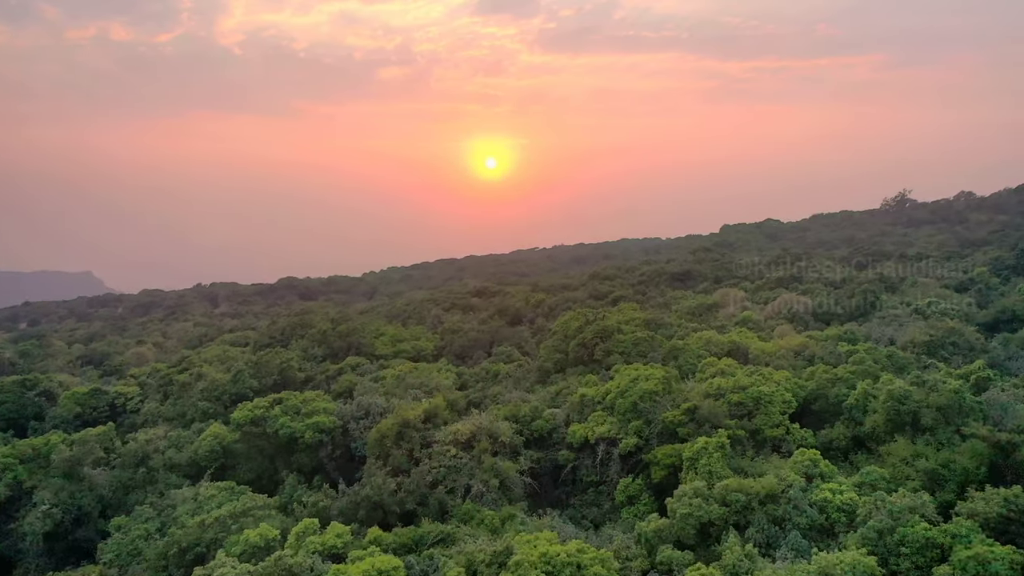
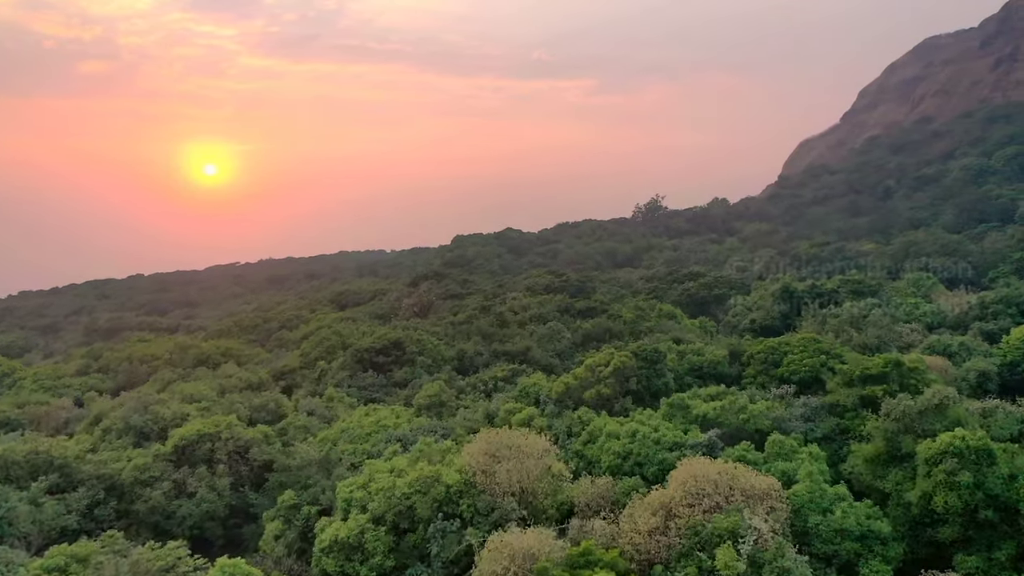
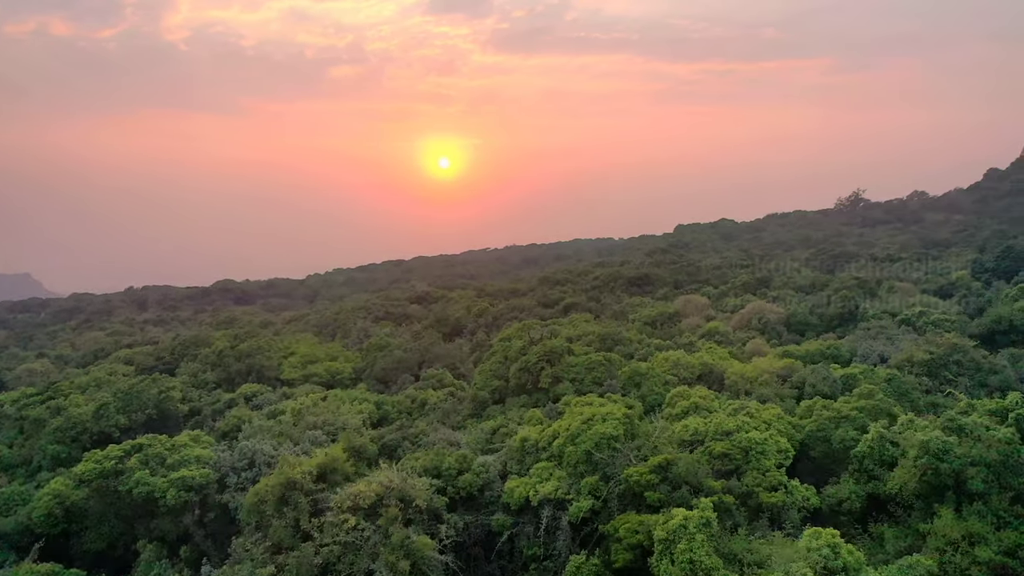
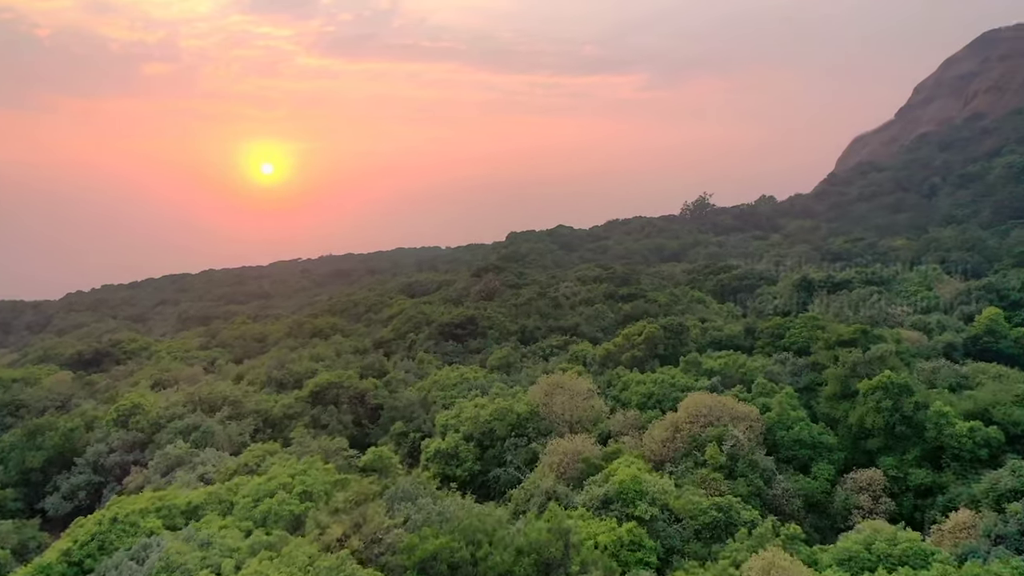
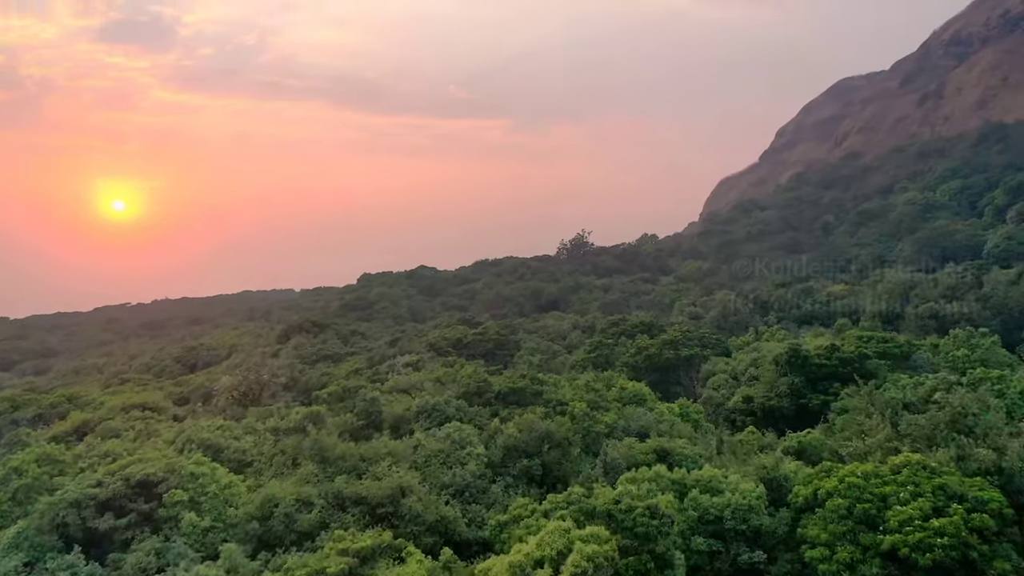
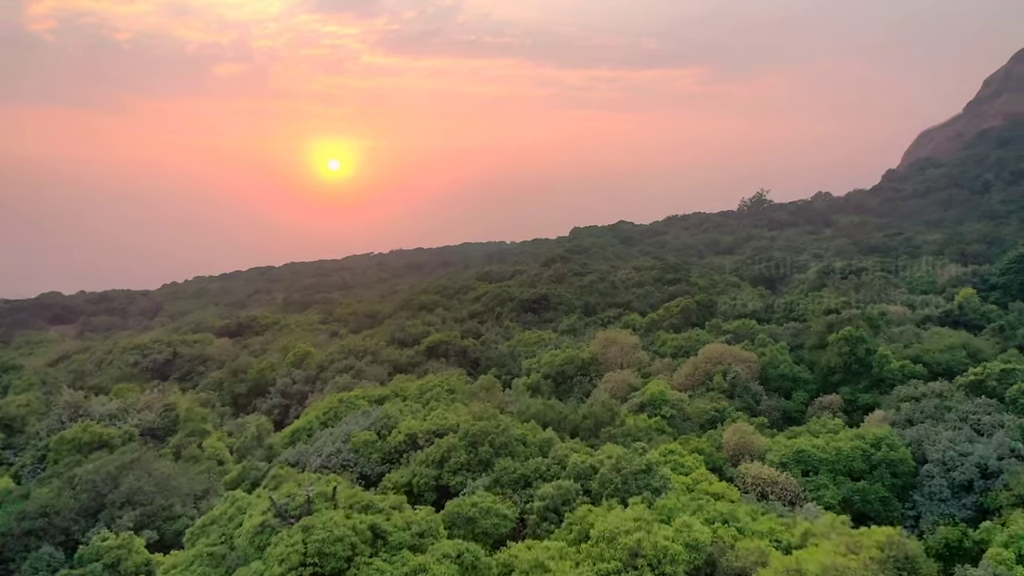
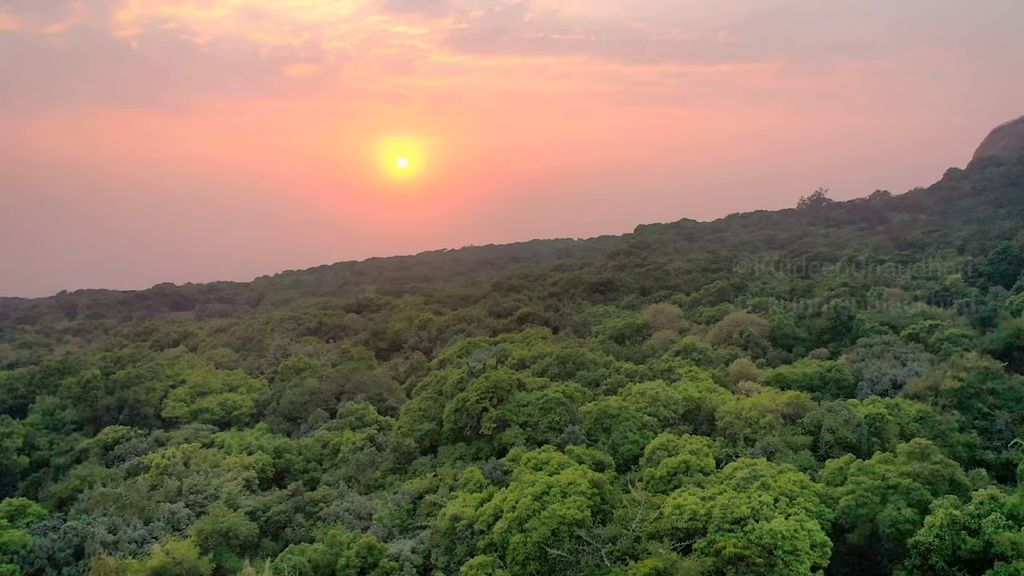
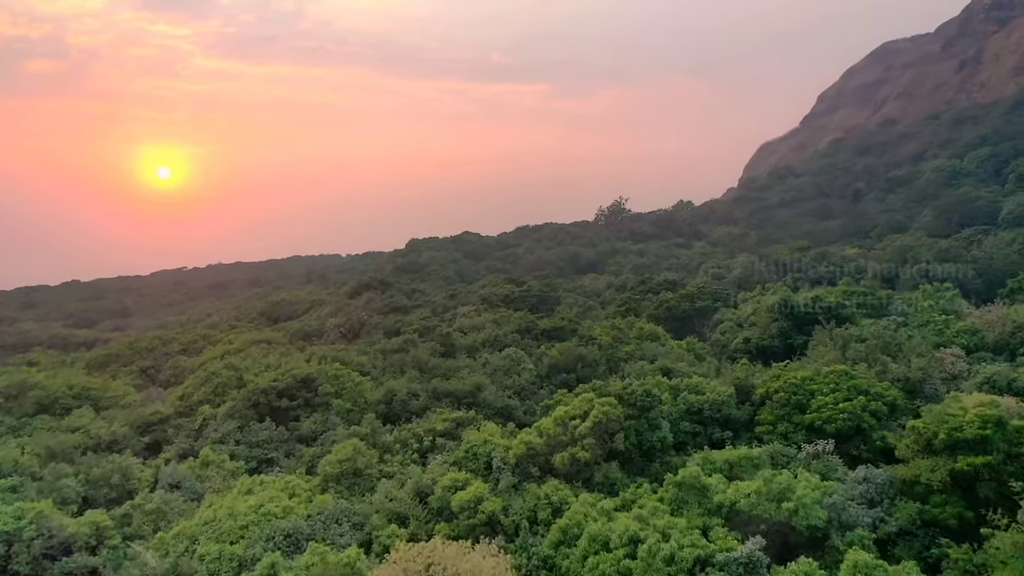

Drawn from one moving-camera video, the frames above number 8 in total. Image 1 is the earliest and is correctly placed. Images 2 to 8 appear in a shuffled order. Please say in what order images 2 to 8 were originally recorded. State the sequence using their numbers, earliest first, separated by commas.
3, 7, 6, 4, 2, 8, 5
